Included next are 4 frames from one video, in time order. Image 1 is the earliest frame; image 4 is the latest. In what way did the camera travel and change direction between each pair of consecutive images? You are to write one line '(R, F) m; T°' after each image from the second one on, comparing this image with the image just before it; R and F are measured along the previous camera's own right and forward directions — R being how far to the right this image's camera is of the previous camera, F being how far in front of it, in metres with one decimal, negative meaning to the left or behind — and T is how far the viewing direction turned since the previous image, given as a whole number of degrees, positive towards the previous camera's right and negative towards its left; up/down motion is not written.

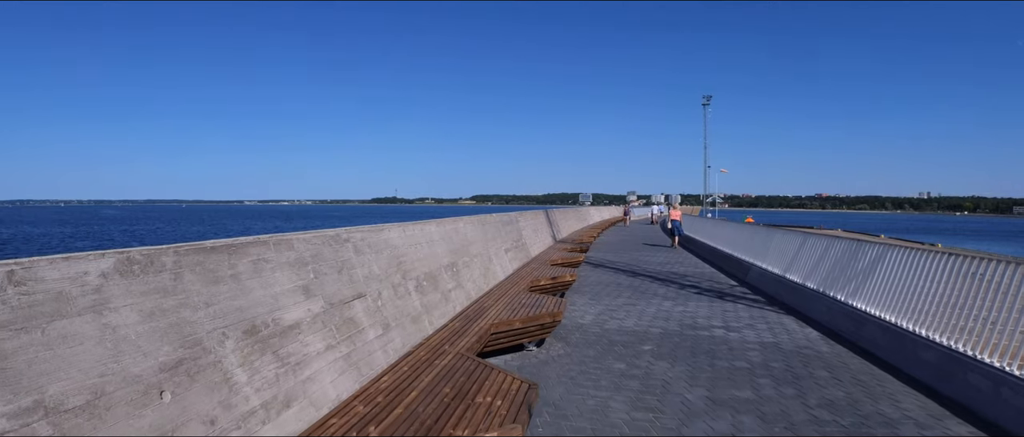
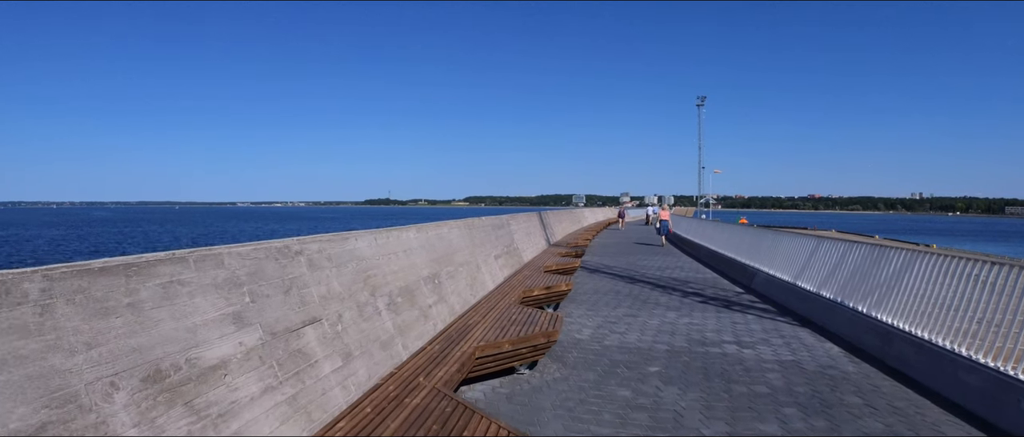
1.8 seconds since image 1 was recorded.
(0.0, +0.8) m; +1°
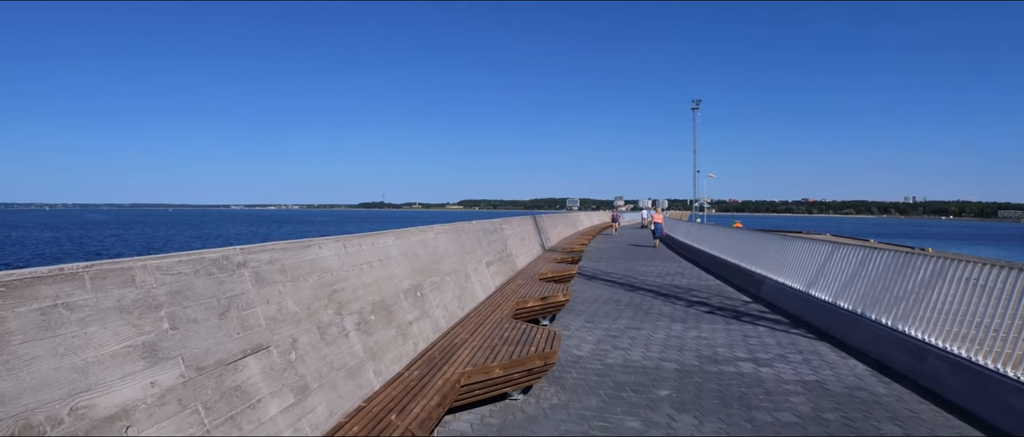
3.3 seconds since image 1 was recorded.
(0.0, +0.7) m; +1°
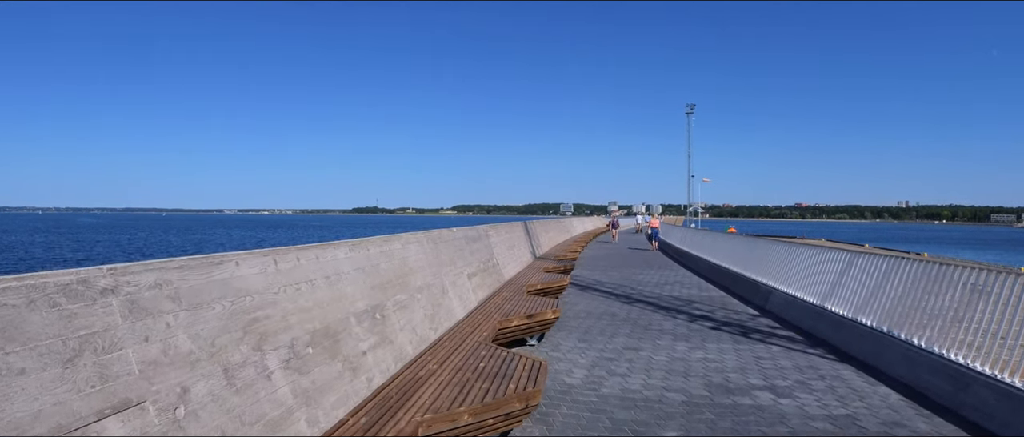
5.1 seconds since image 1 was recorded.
(+0.1, +0.9) m; +1°
